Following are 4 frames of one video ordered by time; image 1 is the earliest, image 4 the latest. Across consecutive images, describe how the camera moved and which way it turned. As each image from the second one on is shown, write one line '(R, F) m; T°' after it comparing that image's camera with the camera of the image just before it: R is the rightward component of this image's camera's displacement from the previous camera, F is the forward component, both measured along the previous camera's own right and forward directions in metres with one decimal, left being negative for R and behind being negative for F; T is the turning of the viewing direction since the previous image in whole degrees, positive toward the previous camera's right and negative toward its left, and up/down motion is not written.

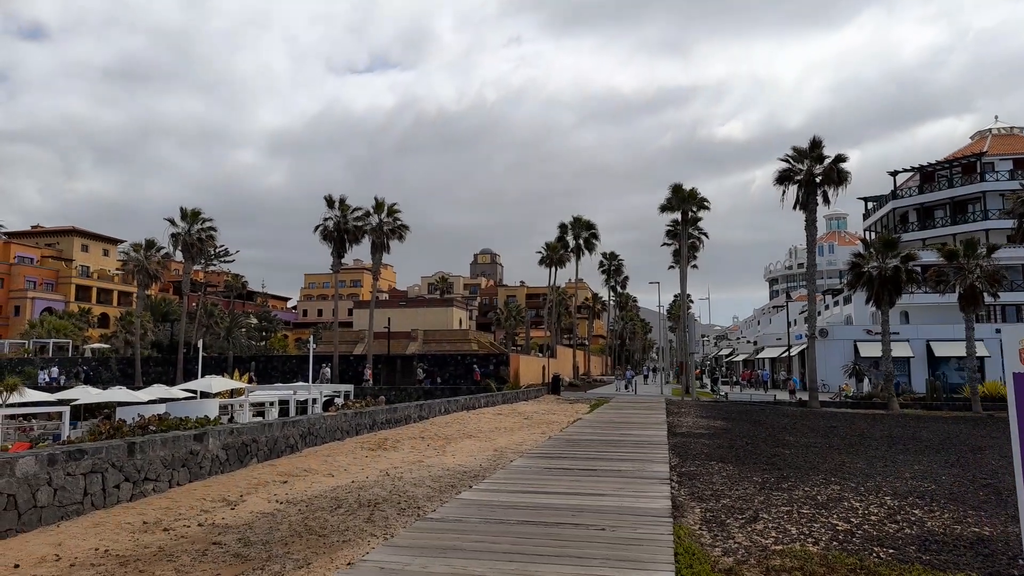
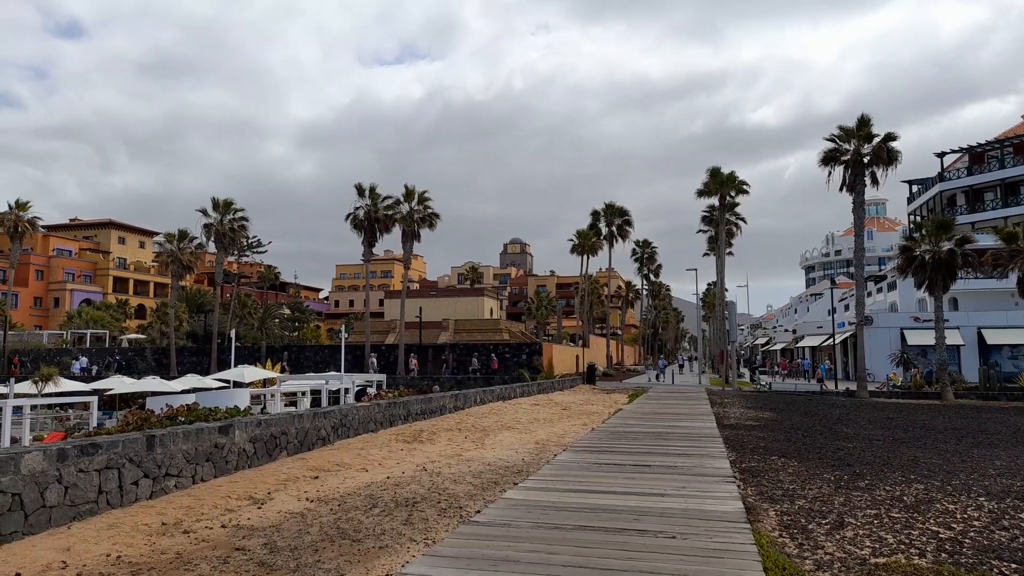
(-0.2, +0.8) m; -2°
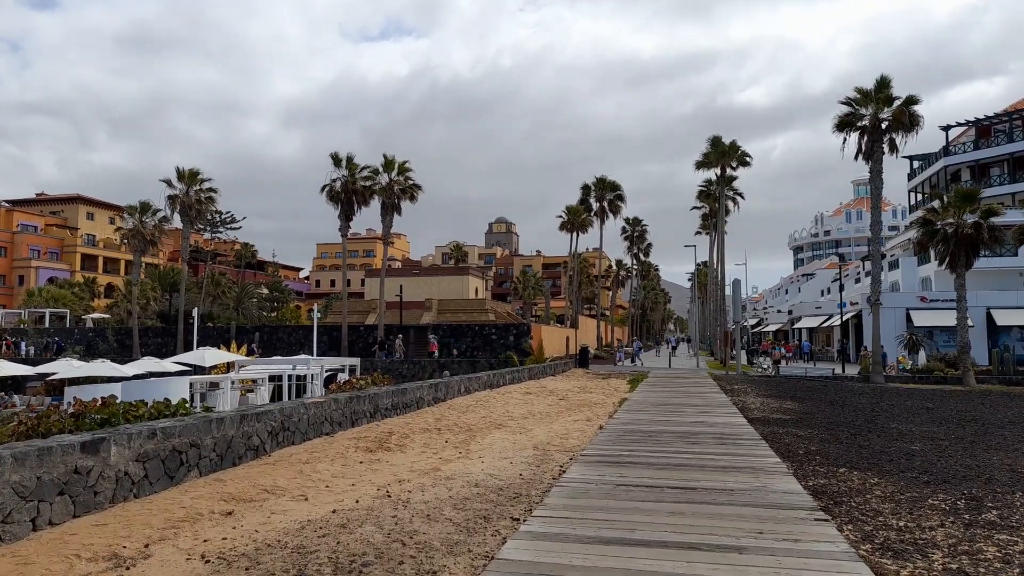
(-0.1, +2.6) m; +1°
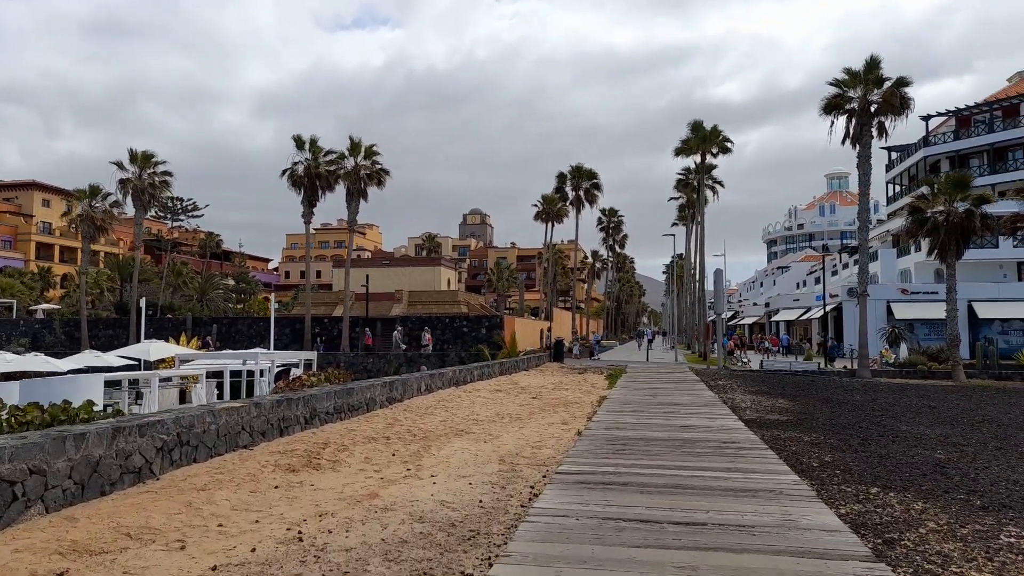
(+0.1, +1.7) m; +2°
